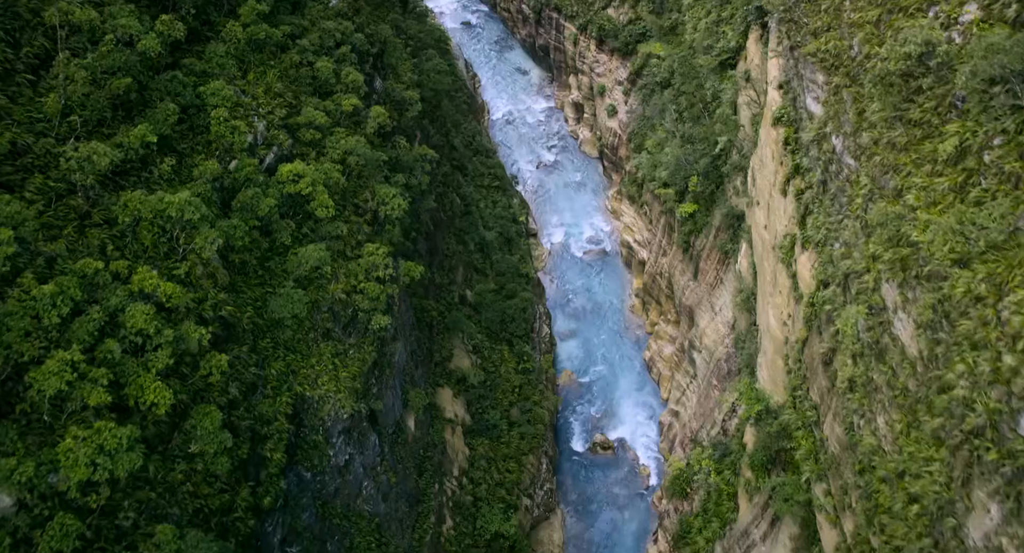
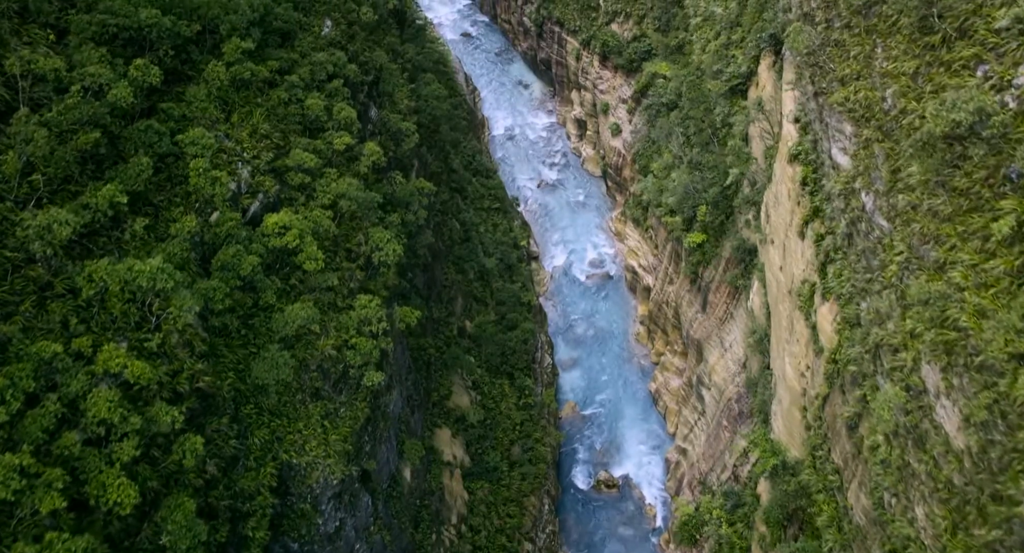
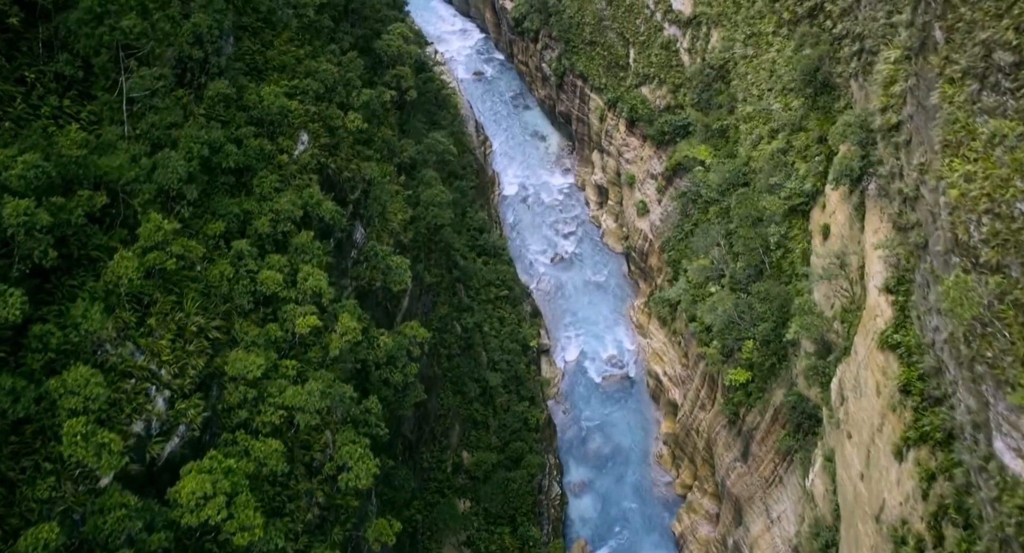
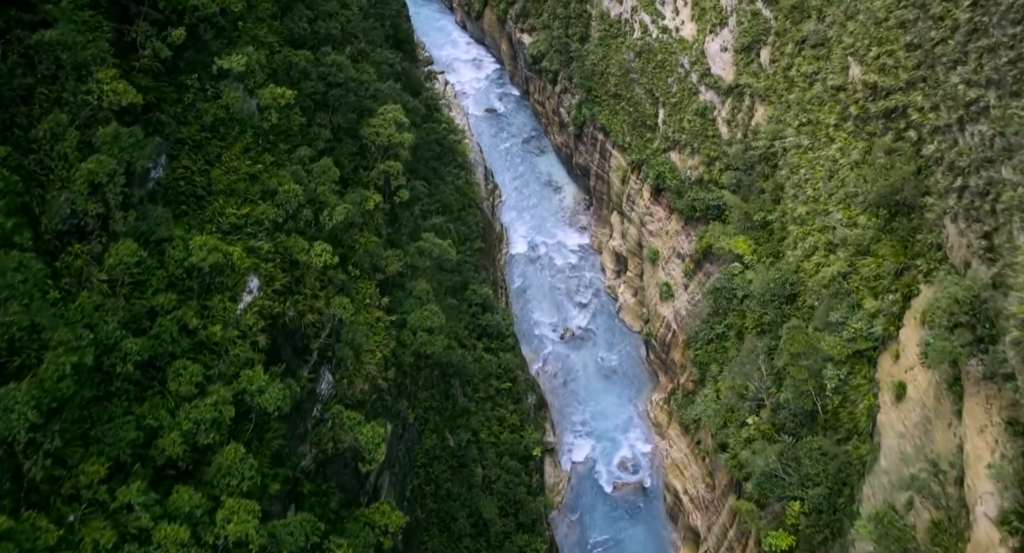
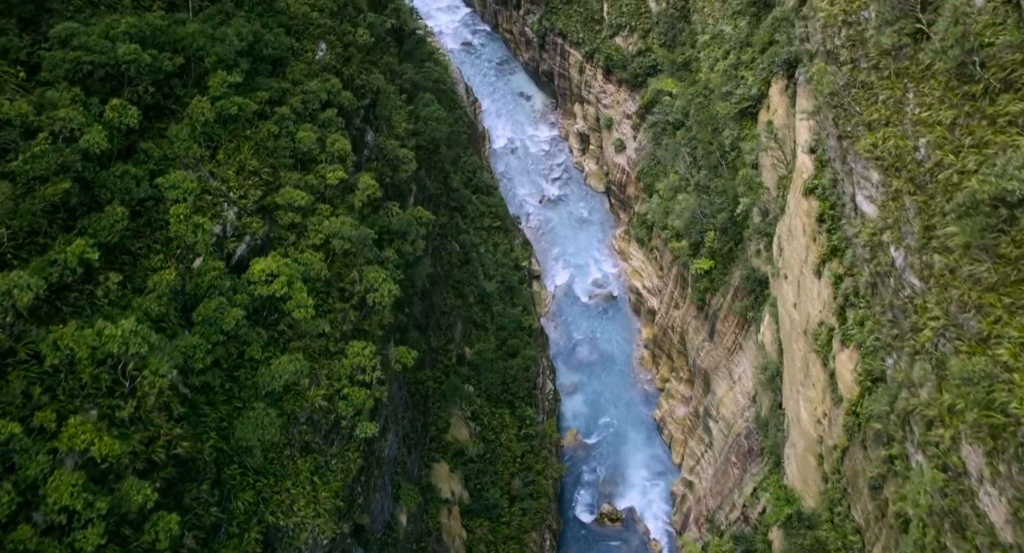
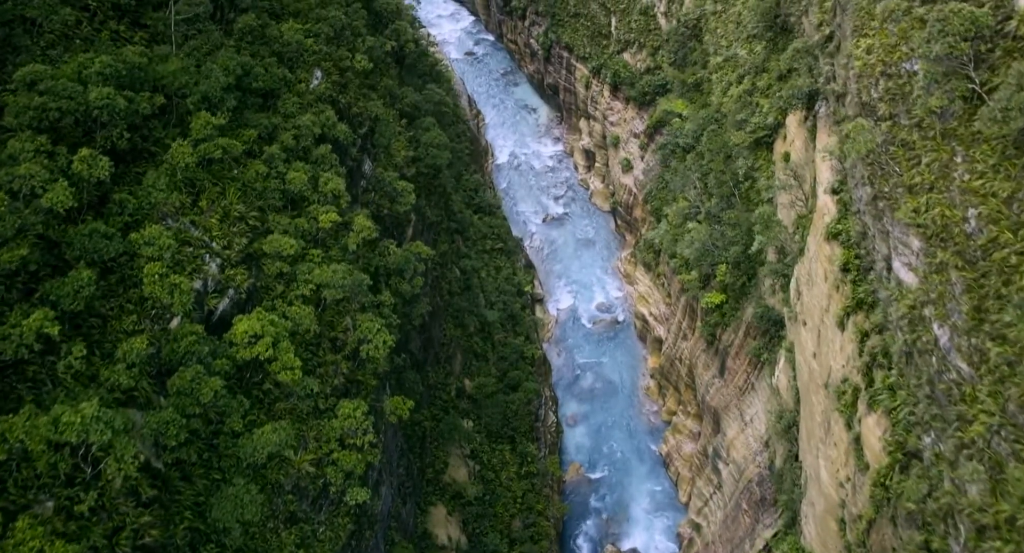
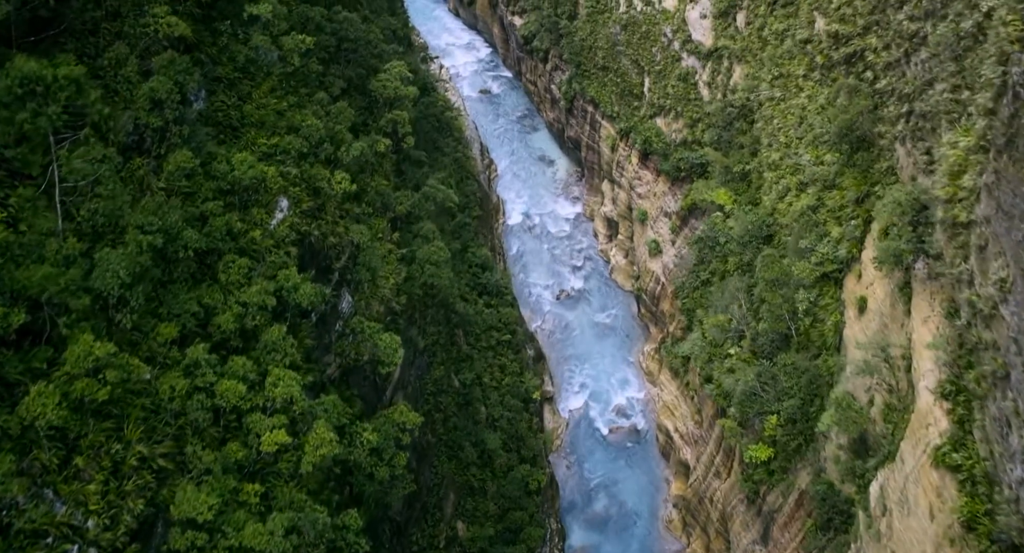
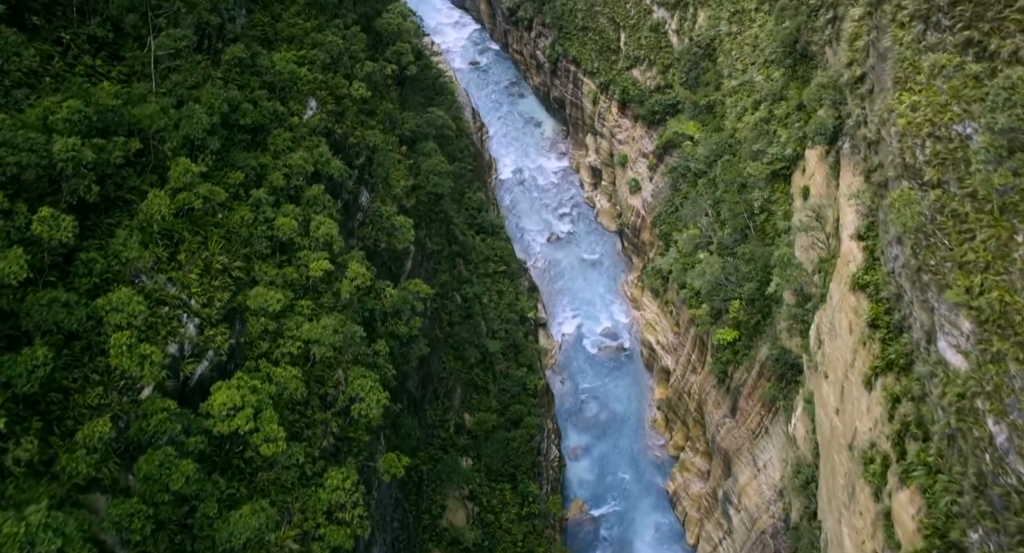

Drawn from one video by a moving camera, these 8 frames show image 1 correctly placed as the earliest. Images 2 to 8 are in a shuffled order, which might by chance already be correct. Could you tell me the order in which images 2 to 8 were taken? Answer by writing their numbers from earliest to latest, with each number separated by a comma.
2, 5, 6, 8, 3, 7, 4
